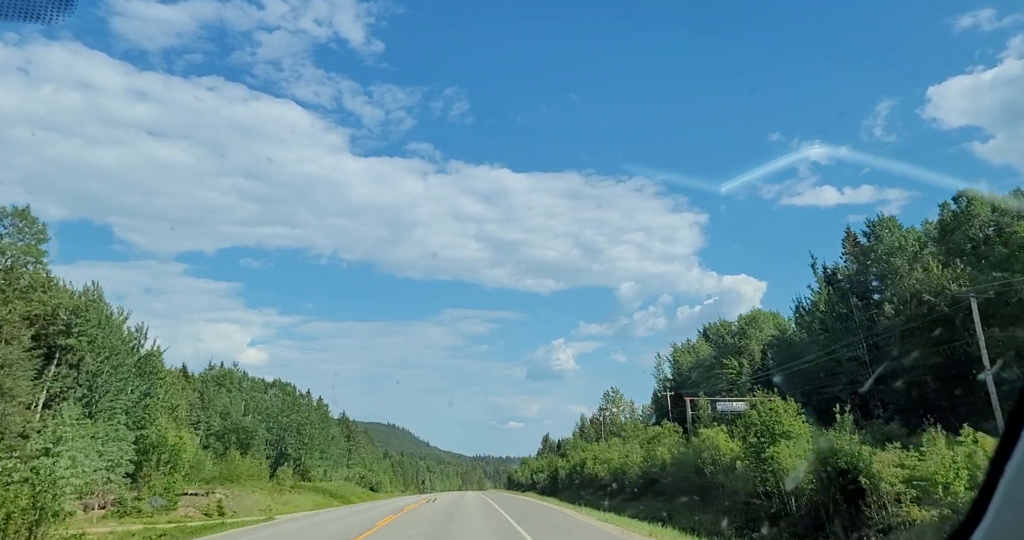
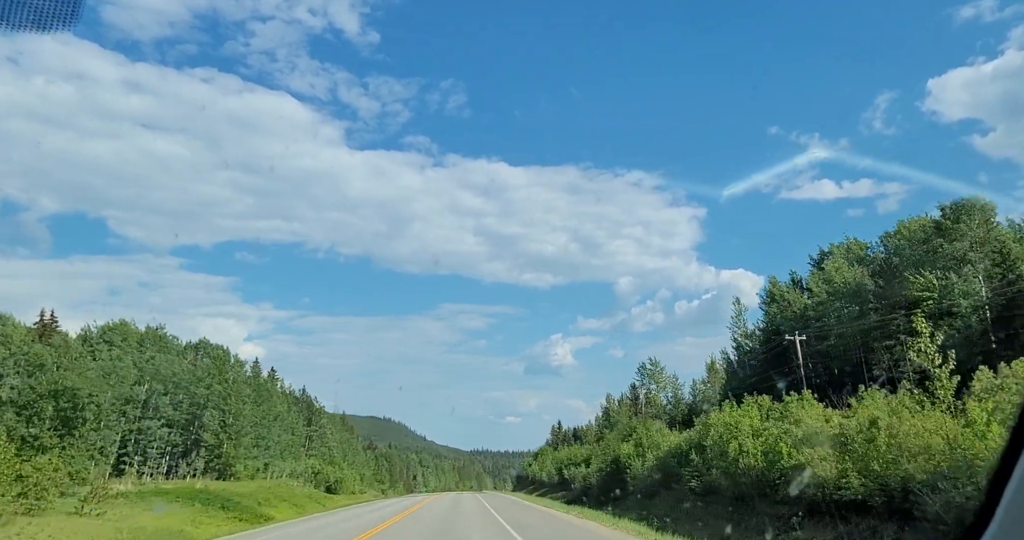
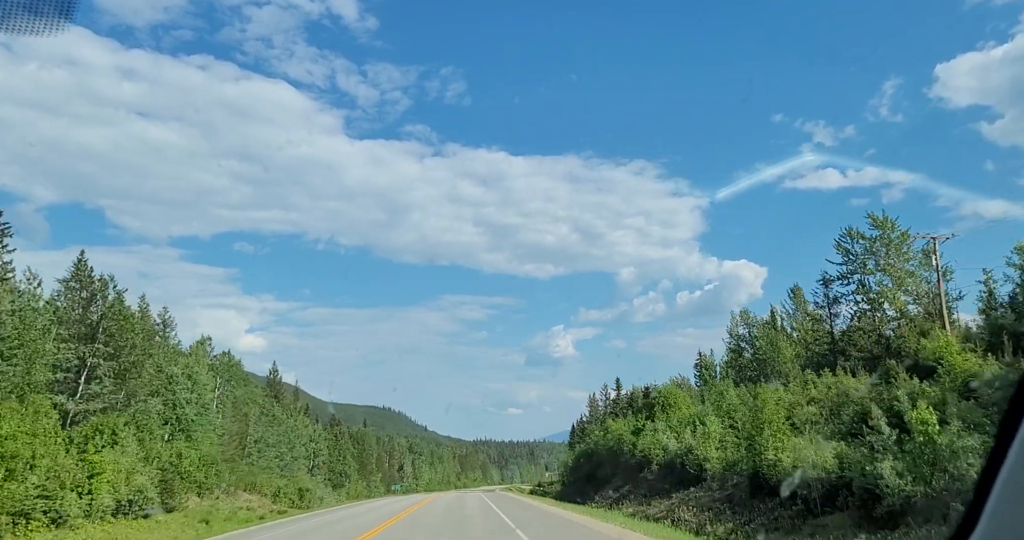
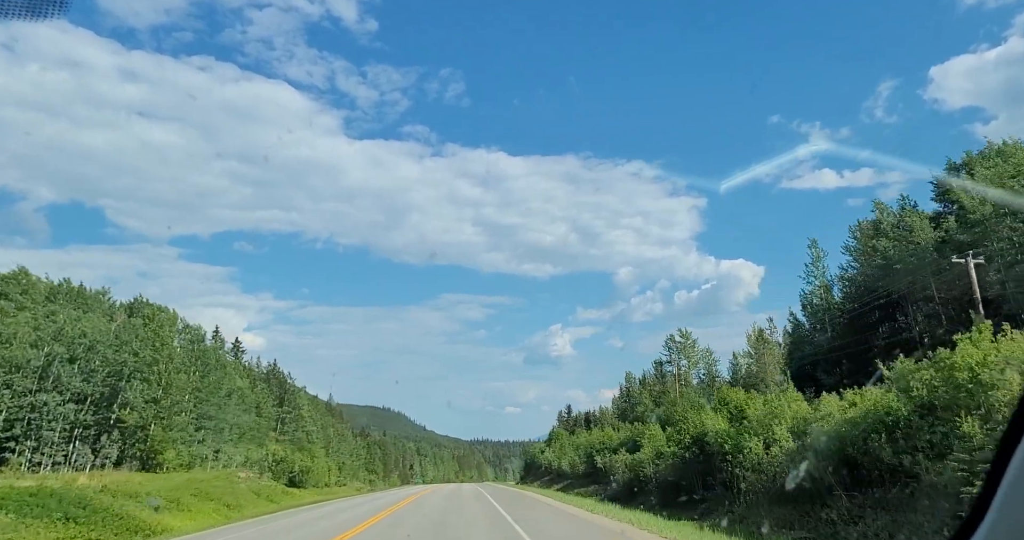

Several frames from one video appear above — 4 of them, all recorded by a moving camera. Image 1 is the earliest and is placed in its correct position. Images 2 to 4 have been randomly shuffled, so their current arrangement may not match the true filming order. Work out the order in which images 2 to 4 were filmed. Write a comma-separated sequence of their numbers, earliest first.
2, 4, 3
